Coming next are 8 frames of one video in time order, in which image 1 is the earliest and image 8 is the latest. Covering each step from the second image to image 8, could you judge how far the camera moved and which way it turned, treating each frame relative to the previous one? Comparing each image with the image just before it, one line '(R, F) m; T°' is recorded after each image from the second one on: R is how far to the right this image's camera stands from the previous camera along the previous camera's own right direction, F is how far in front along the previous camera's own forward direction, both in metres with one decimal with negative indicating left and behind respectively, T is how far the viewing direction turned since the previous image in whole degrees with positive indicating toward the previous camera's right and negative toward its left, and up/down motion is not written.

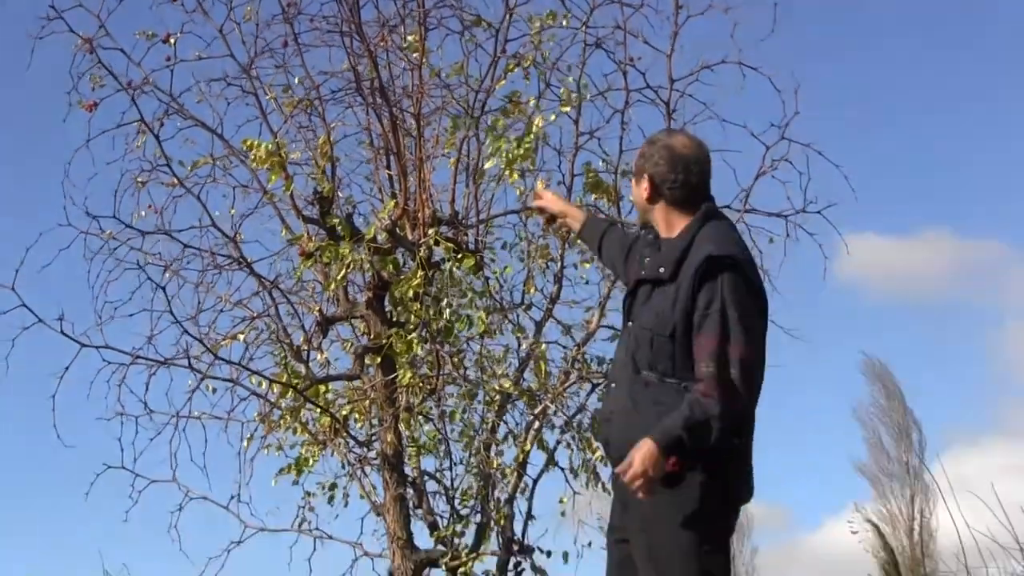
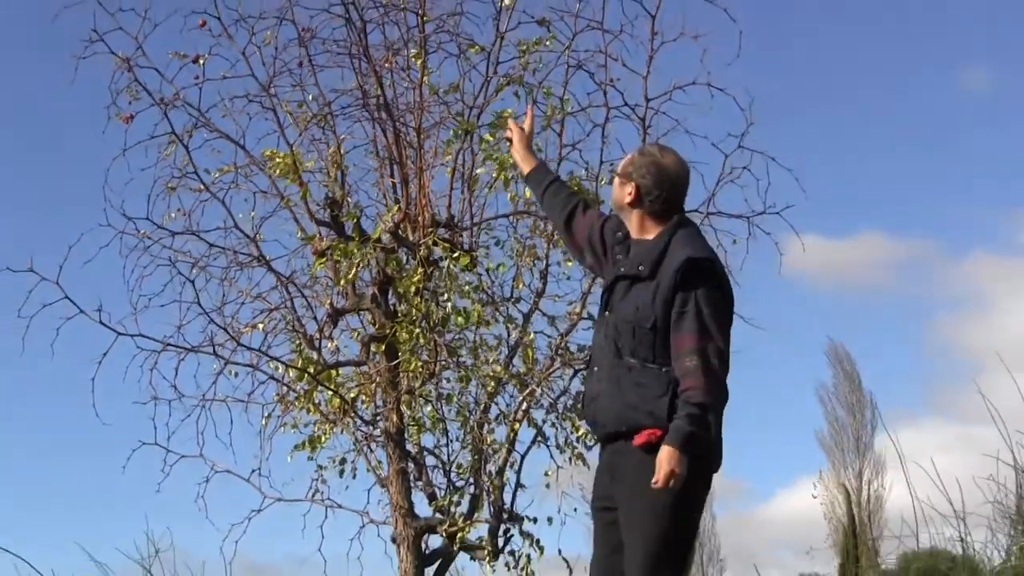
(0.0, -0.4) m; 0°
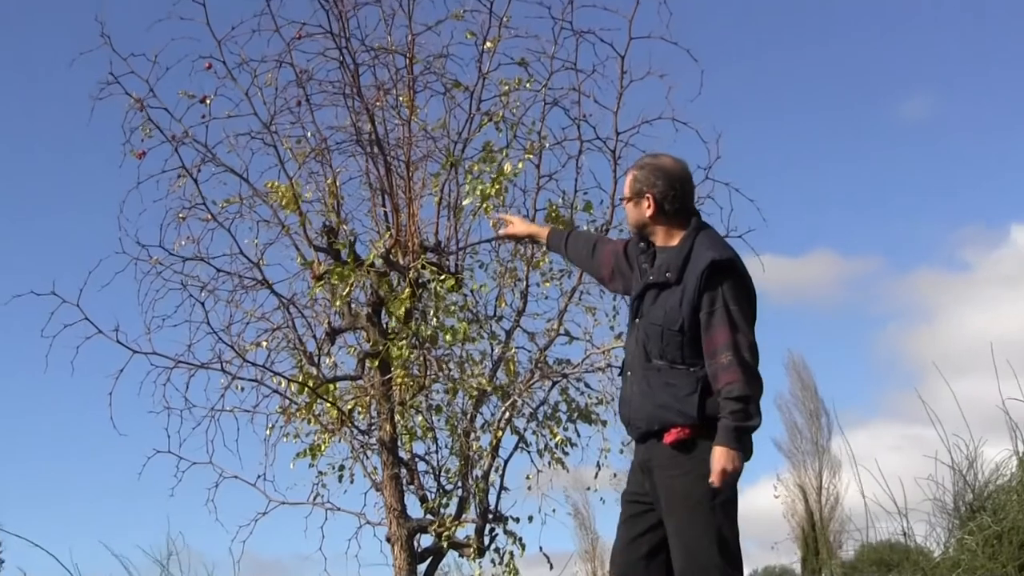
(0.0, -0.3) m; 0°
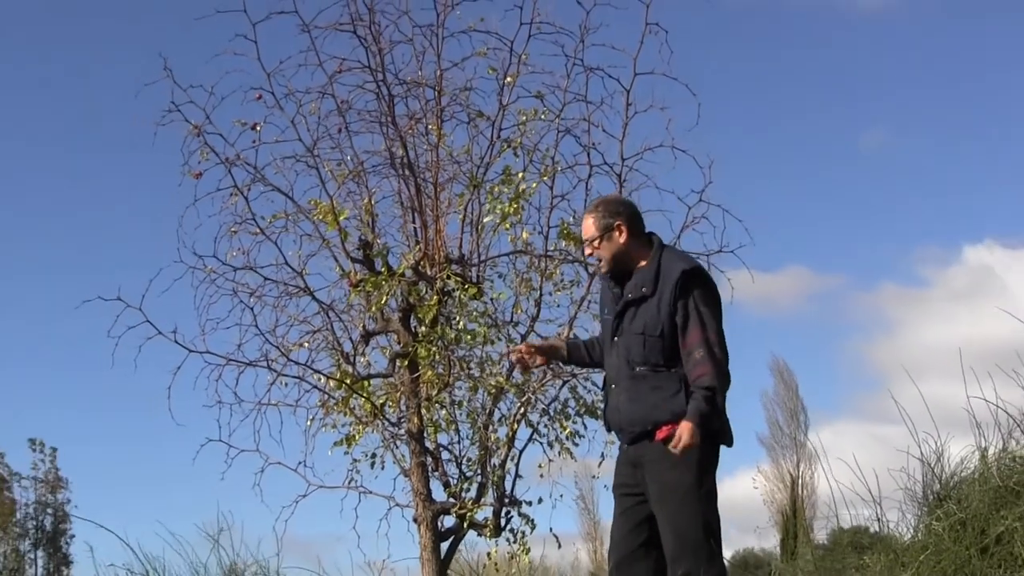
(0.0, -0.5) m; -1°
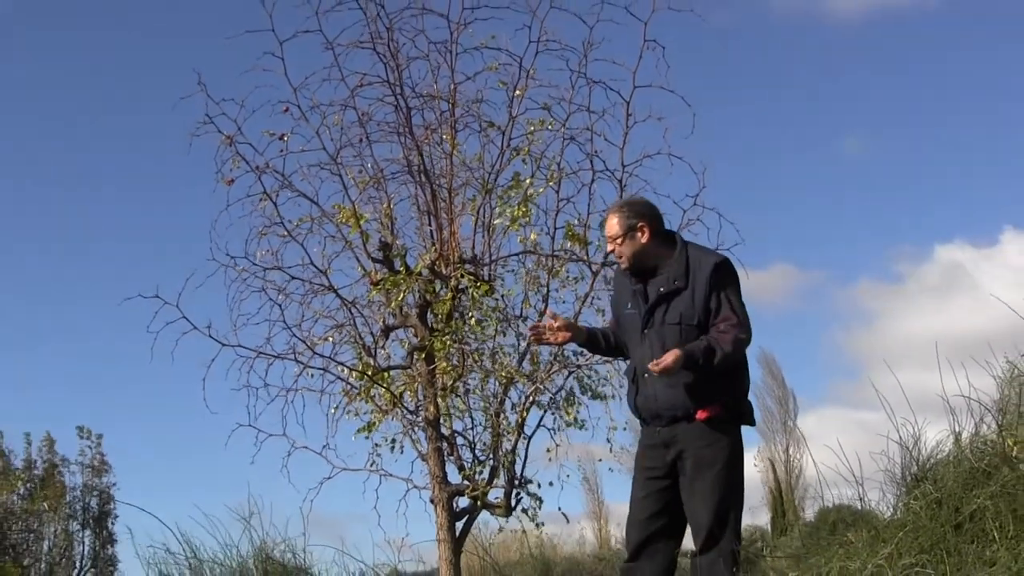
(0.0, -0.4) m; 0°
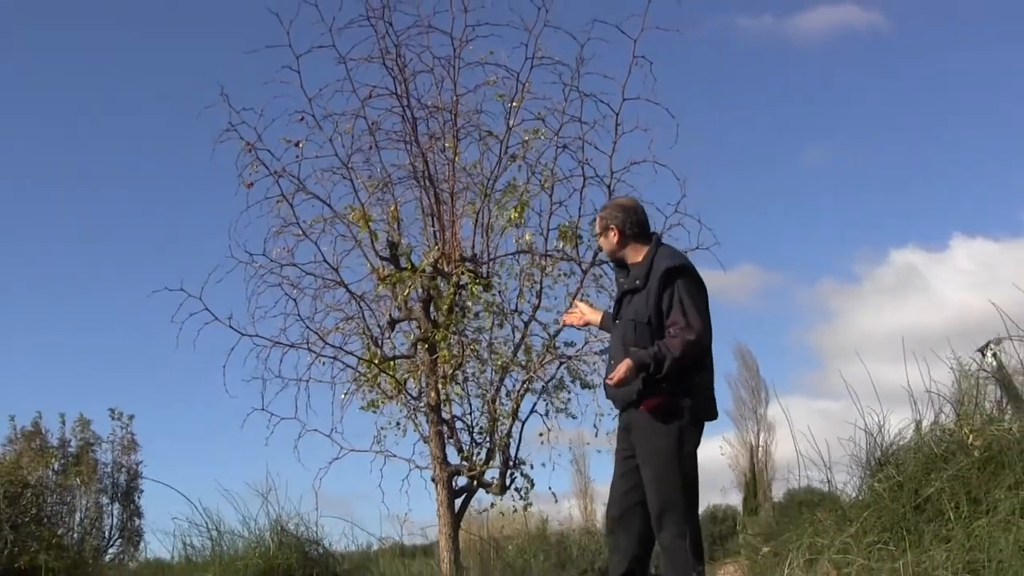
(0.0, -0.4) m; 0°
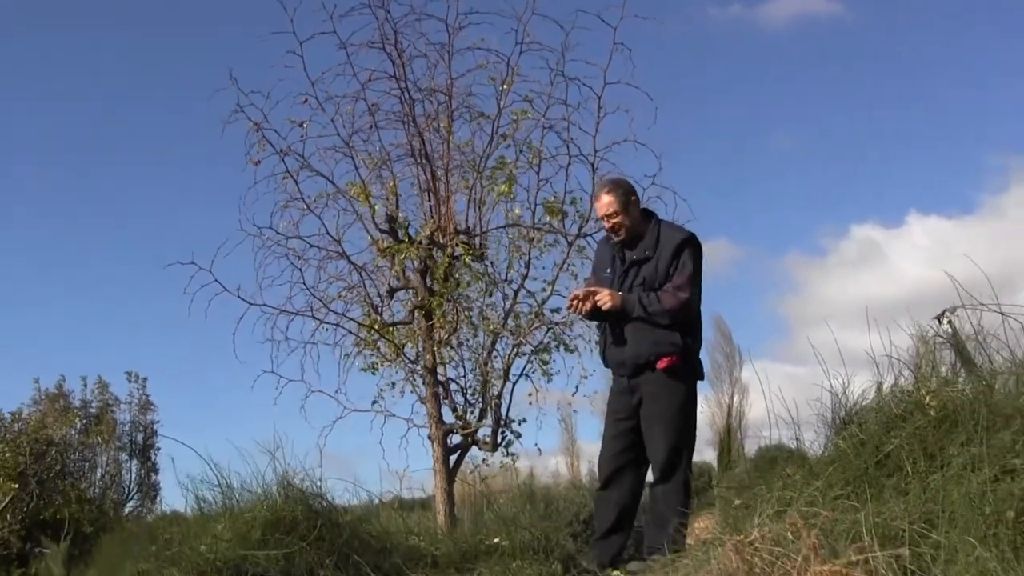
(0.0, -0.4) m; 0°
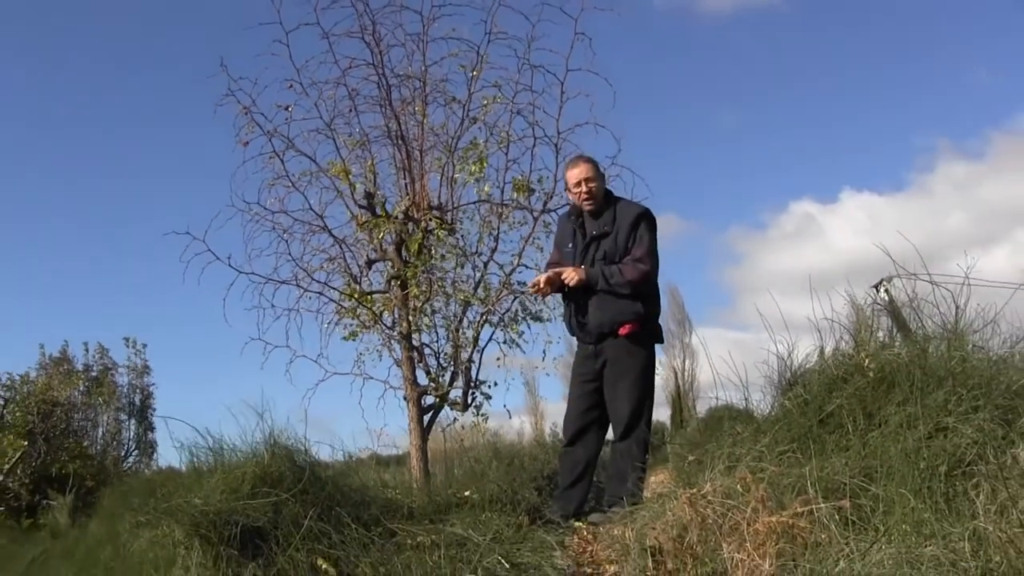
(0.0, -0.5) m; +1°
